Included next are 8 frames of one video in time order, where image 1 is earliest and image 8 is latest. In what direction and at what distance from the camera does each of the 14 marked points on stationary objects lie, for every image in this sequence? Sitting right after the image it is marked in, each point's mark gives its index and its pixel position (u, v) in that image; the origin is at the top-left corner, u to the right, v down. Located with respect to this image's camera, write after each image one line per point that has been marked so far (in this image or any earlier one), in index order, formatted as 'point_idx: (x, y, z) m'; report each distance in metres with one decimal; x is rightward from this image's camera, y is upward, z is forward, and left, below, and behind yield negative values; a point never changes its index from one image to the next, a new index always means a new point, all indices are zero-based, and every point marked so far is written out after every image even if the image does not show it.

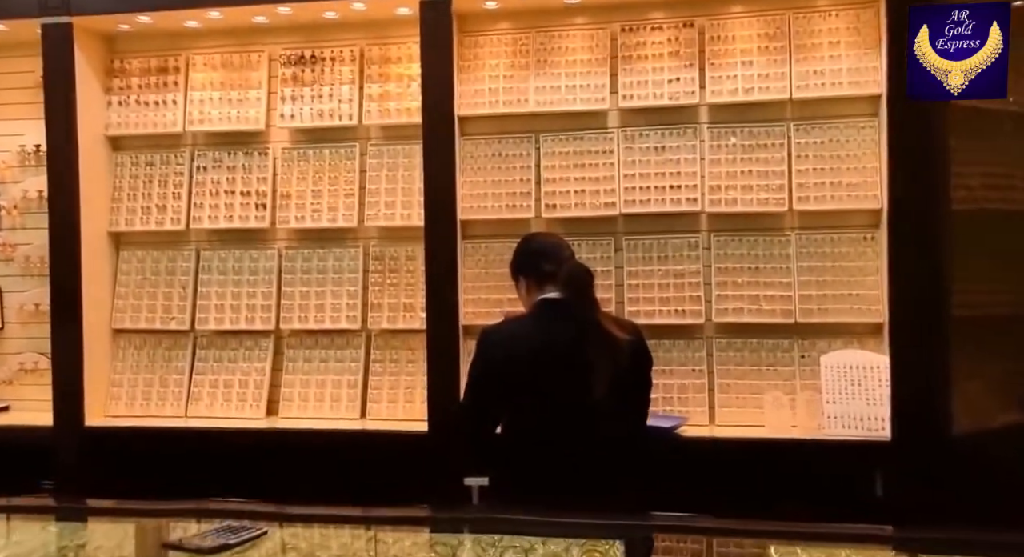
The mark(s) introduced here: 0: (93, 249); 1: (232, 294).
0: (-1.8, +0.1, +3.5) m
1: (-1.2, -0.1, +3.6) m
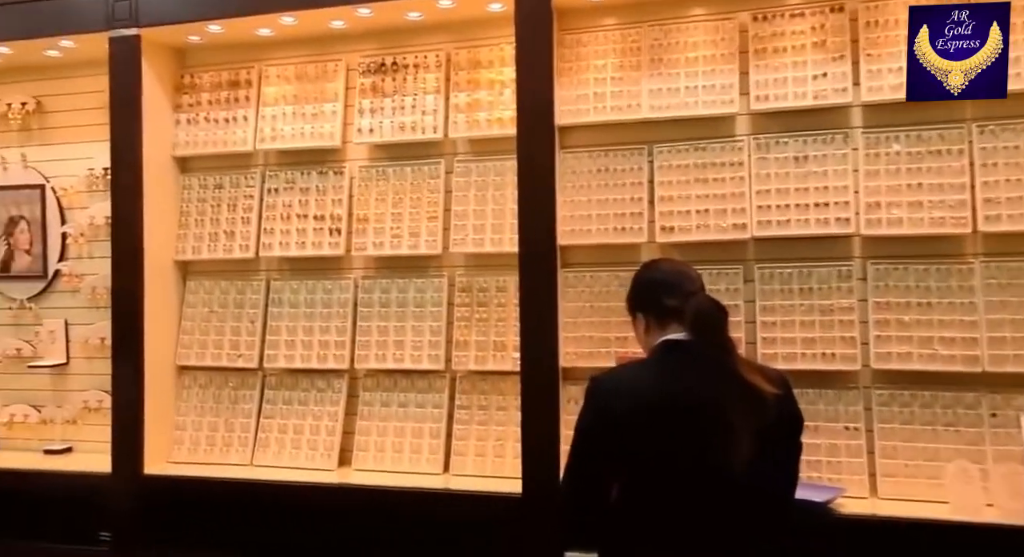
0: (-1.4, 0.0, +3.2) m
1: (-0.8, -0.2, +3.2) m
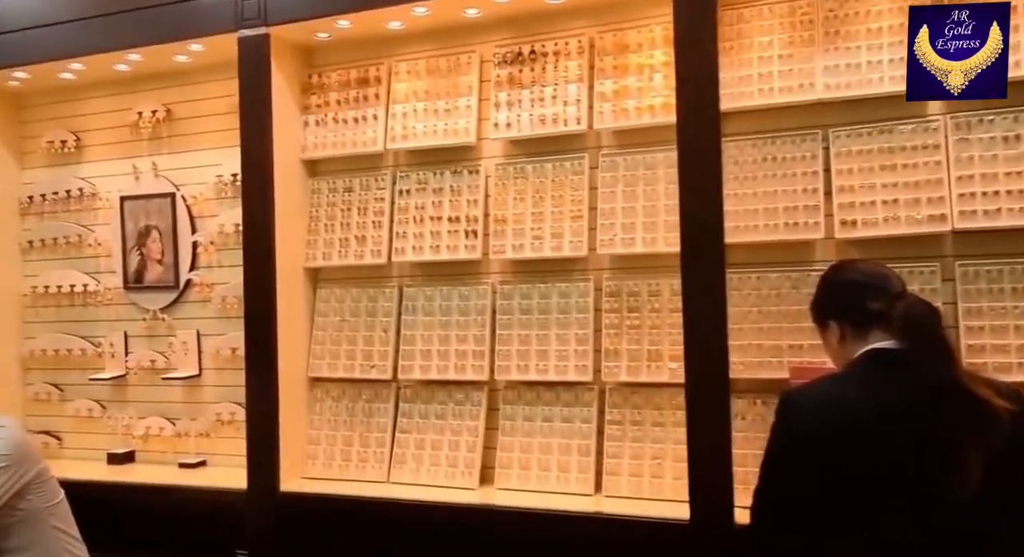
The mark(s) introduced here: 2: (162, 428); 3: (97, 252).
0: (-0.9, 0.0, +3.1) m
1: (-0.3, -0.2, +3.0) m
2: (-1.5, -0.6, +3.4) m
3: (-1.8, +0.1, +3.6) m
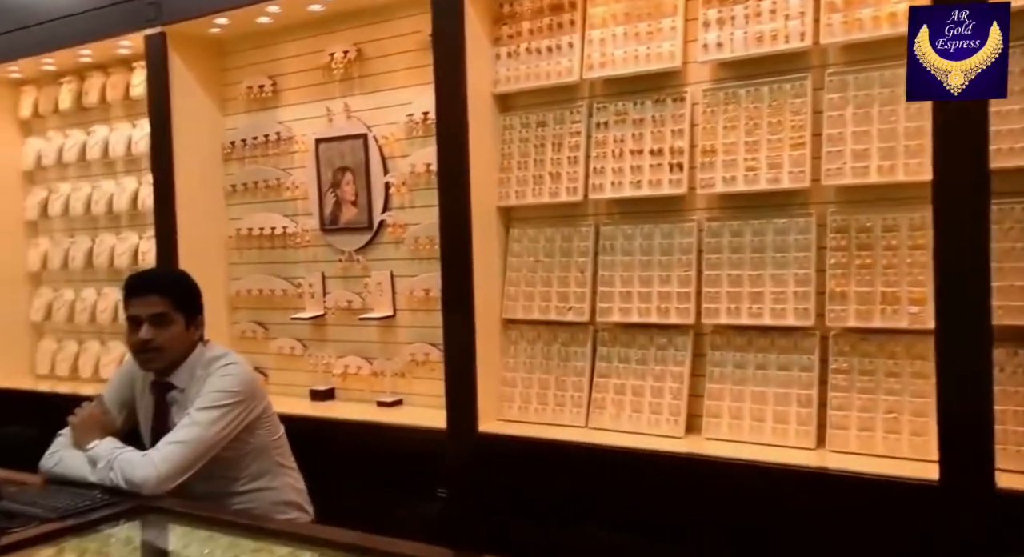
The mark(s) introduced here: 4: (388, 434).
0: (-0.1, +0.2, +3.0) m
1: (+0.5, 0.0, +2.8) m
2: (-0.7, -0.4, +3.5) m
3: (-1.0, +0.4, +3.7) m
4: (-0.5, -0.6, +3.1) m
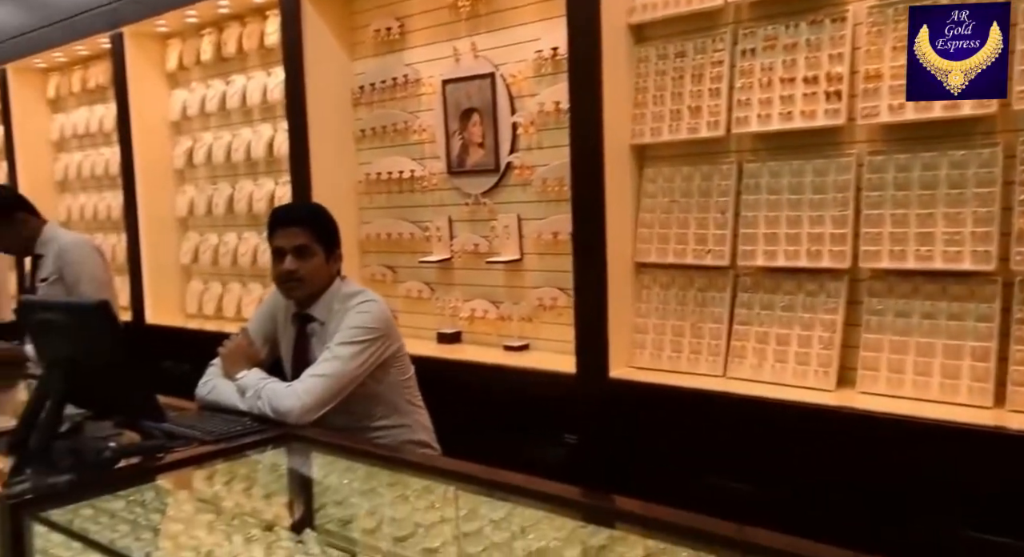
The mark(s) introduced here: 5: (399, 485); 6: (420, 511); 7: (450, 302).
0: (+0.4, +0.4, +2.9) m
1: (+0.9, +0.2, +2.6) m
2: (-0.1, -0.1, +3.5) m
3: (-0.4, +0.6, +3.7) m
4: (0.0, -0.4, +3.1) m
5: (-0.2, -0.5, +1.8) m
6: (-0.2, -0.5, +1.7) m
7: (-0.3, -0.1, +3.6) m
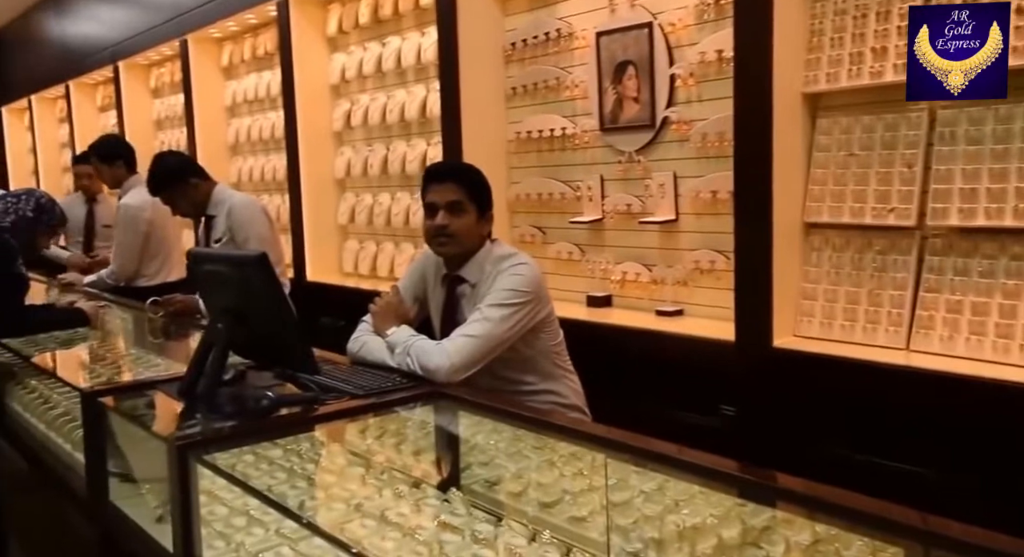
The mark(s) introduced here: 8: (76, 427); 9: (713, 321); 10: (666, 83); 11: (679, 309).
0: (+0.9, +0.5, +2.7) m
1: (+1.4, +0.3, +2.3) m
2: (+0.5, 0.0, +3.3) m
3: (+0.3, +0.8, +3.5) m
4: (+0.6, -0.2, +3.0) m
5: (+0.1, -0.4, +1.7) m
6: (+0.1, -0.4, +1.7) m
7: (+0.4, +0.1, +3.5) m
8: (-1.3, -0.4, +2.3) m
9: (+0.8, -0.2, +3.1) m
10: (+0.6, +0.8, +3.1) m
11: (+0.7, -0.1, +3.2) m
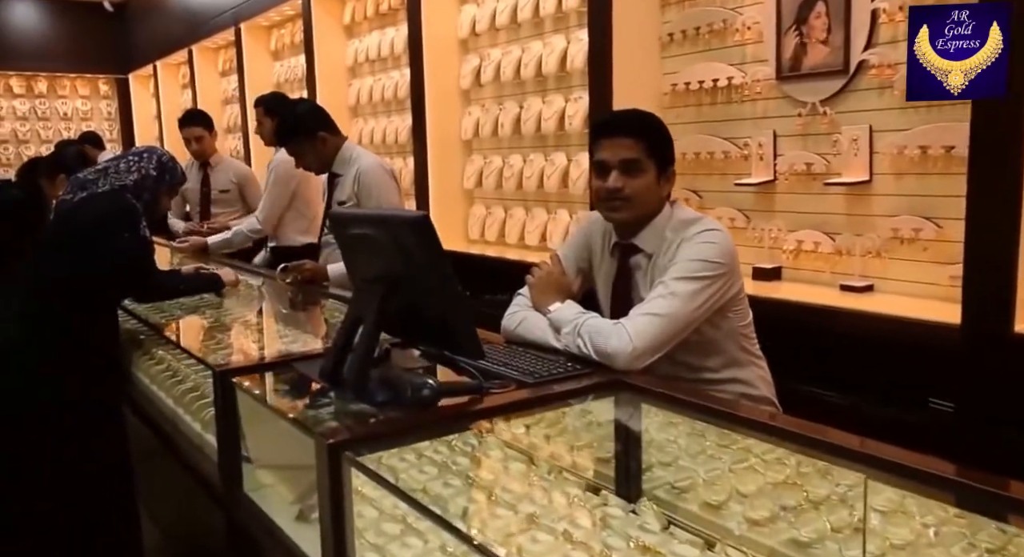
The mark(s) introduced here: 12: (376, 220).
0: (+1.4, +0.6, +2.2) m
1: (+1.8, +0.4, +1.8) m
2: (+1.1, +0.1, +2.9) m
3: (+0.9, +0.9, +3.1) m
4: (+1.1, -0.1, +2.5) m
5: (+0.4, -0.3, +1.4) m
6: (+0.5, -0.4, +1.3) m
7: (+1.0, +0.2, +3.1) m
8: (-0.8, -0.3, +2.1) m
9: (+1.3, -0.1, +2.6) m
10: (+1.1, +0.9, +2.7) m
11: (+1.2, 0.0, +2.7) m
12: (-0.3, +0.1, +1.7) m
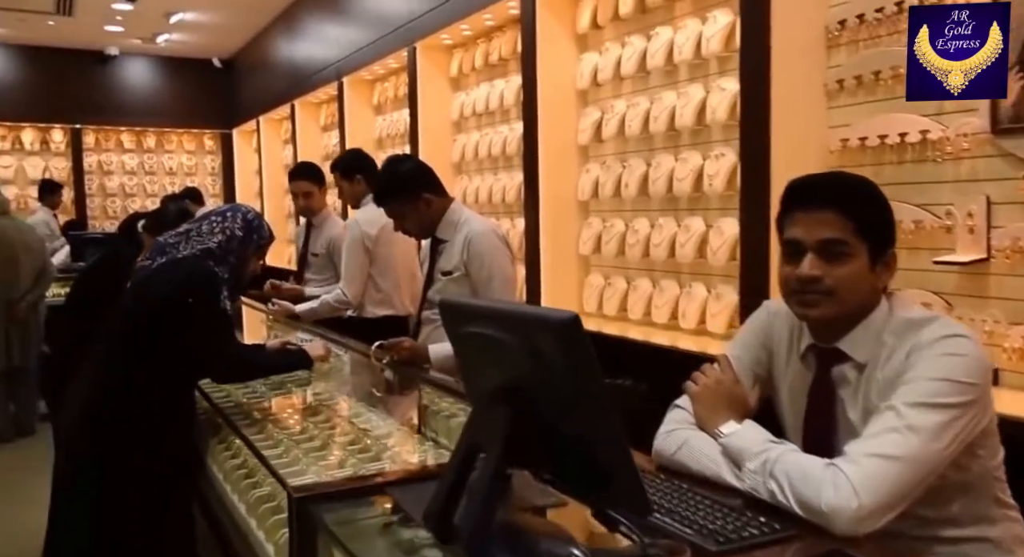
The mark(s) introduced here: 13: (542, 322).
0: (+1.7, +0.3, +1.6) m
1: (+2.1, +0.1, +1.1) m
2: (+1.5, -0.2, +2.3) m
3: (+1.3, +0.6, +2.6) m
4: (+1.4, -0.4, +1.9) m
5: (+0.7, -0.5, +0.8) m
6: (+0.7, -0.5, +0.8) m
7: (+1.4, -0.1, +2.5) m
8: (-0.5, -0.5, +1.7) m
9: (+1.6, -0.3, +2.0) m
10: (+1.5, +0.6, +2.1) m
11: (+1.6, -0.3, +2.1) m
12: (0.0, -0.1, +1.3) m
13: (0.0, -0.1, +1.2) m
